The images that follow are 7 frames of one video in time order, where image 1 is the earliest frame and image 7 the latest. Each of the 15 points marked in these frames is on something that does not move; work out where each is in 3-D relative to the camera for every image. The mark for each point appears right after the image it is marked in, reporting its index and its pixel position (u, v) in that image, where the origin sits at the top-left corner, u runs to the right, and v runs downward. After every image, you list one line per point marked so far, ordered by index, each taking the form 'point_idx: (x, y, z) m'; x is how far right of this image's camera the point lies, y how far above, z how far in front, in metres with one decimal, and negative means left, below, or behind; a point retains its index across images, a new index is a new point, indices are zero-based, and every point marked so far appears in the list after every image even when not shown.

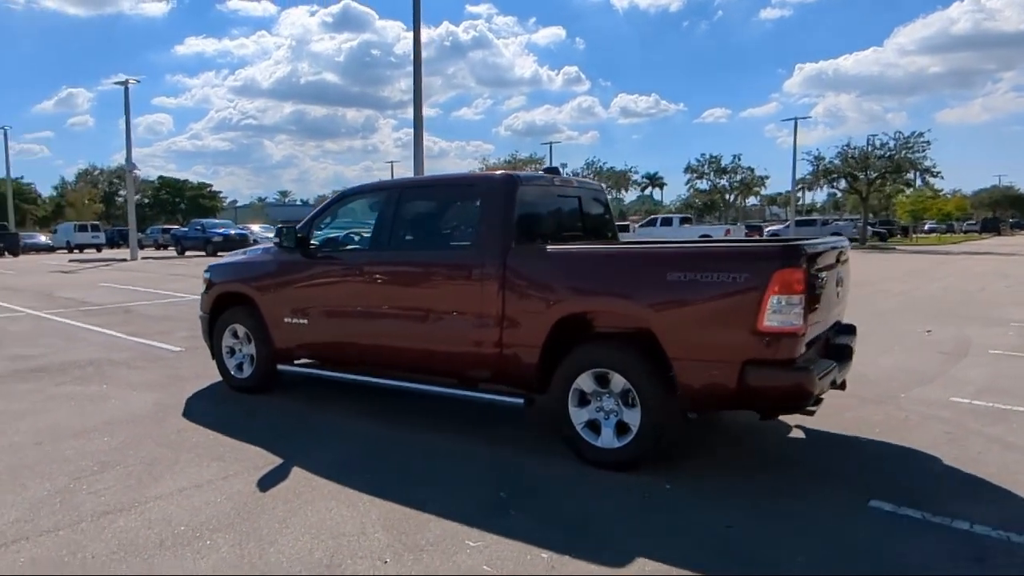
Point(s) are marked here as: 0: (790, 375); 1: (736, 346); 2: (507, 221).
0: (+1.7, -0.5, +4.2) m
1: (+1.4, -0.4, +4.3) m
2: (-0.1, +0.6, +5.5) m
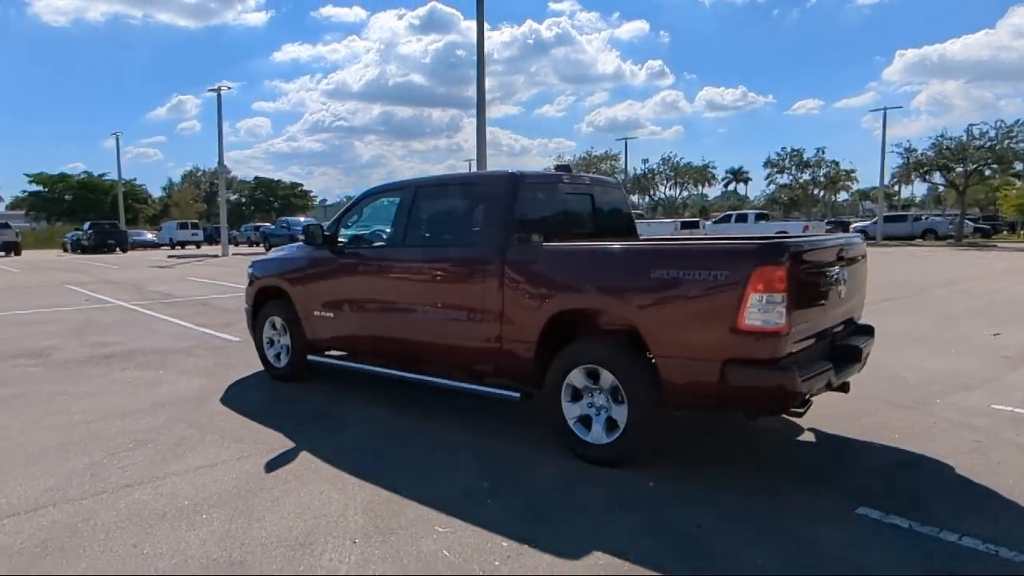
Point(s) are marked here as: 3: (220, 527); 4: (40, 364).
0: (+1.6, -0.5, +4.1) m
1: (+1.3, -0.3, +4.2) m
2: (-0.1, +0.6, +5.6) m
3: (-1.7, -1.4, +4.0) m
4: (-6.3, -1.0, +9.0) m
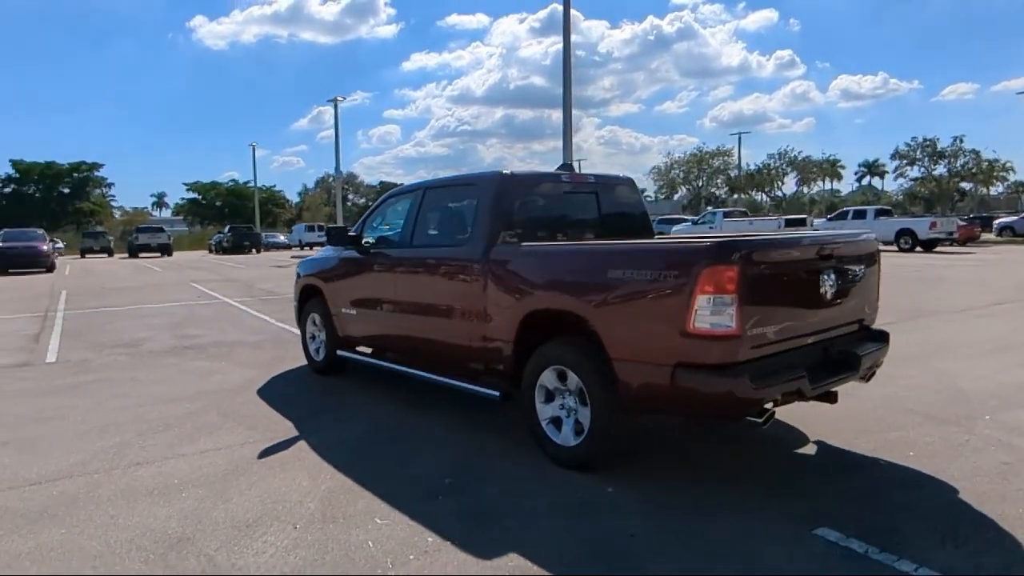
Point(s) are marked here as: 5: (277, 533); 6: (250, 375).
0: (+1.2, -0.5, +3.9) m
1: (+0.9, -0.3, +4.0) m
2: (-0.2, +0.6, +5.6) m
3: (-2.1, -1.4, +4.3) m
4: (-5.7, -1.0, +10.0) m
5: (-1.4, -1.4, +3.9) m
6: (-3.2, -1.1, +8.2) m
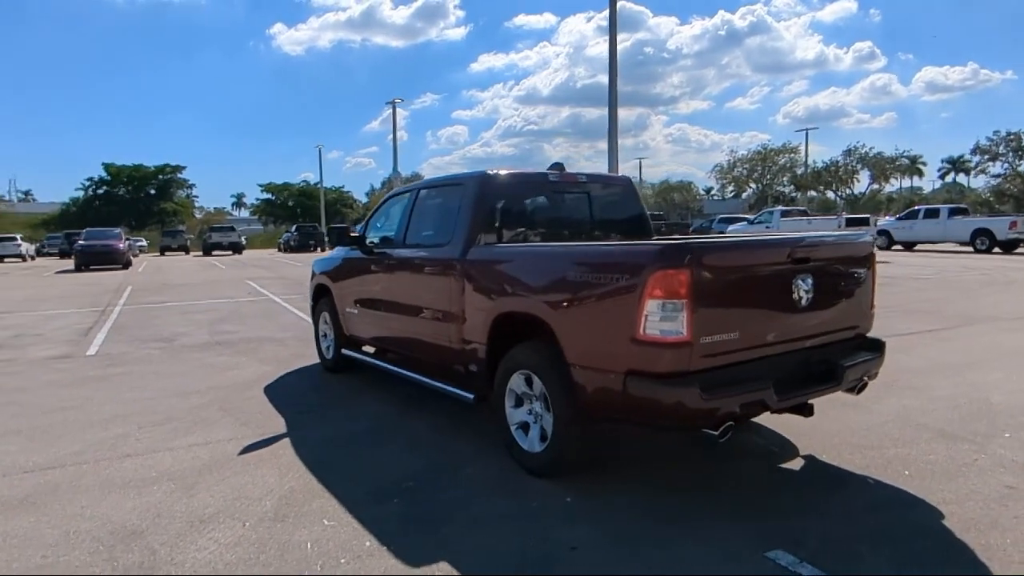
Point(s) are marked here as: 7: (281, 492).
0: (+0.9, -0.6, +3.7) m
1: (+0.6, -0.4, +3.9) m
2: (-0.3, +0.6, +5.6) m
3: (-2.3, -1.4, +4.5) m
4: (-5.4, -0.9, +10.5) m
5: (-1.7, -1.4, +3.9) m
6: (-3.1, -1.0, +8.4) m
7: (-1.5, -1.4, +4.5) m
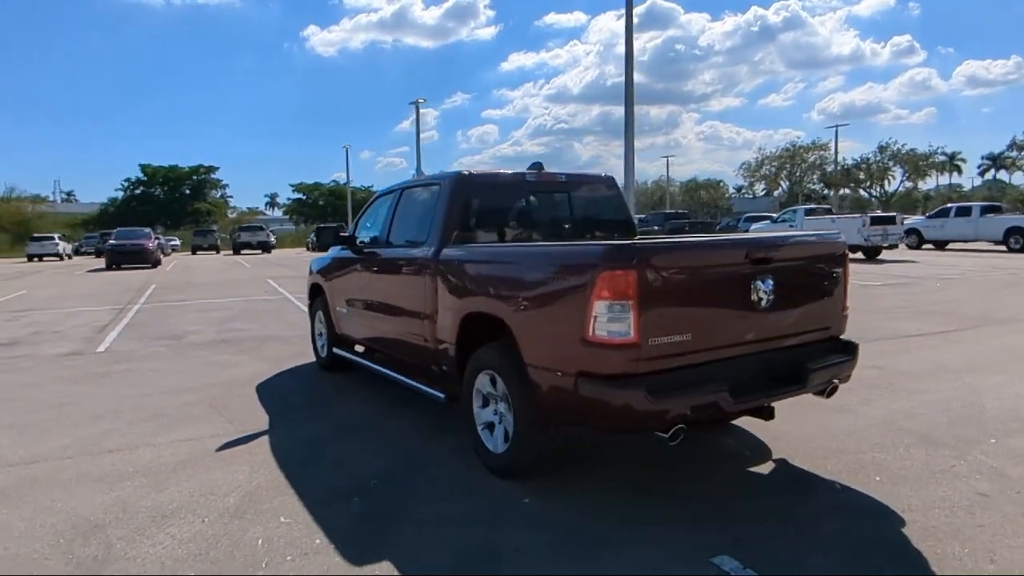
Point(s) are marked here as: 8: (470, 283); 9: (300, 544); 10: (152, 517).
0: (+0.6, -0.6, +3.6) m
1: (+0.3, -0.4, +3.8) m
2: (-0.5, +0.6, +5.6) m
3: (-2.6, -1.4, +4.5) m
4: (-5.4, -0.9, +10.7) m
5: (-2.0, -1.4, +4.0) m
6: (-3.2, -1.0, +8.6) m
7: (-1.8, -1.4, +4.6) m
8: (-0.3, 0.0, +4.8) m
9: (-1.2, -1.4, +3.7) m
10: (-2.2, -1.4, +4.2) m
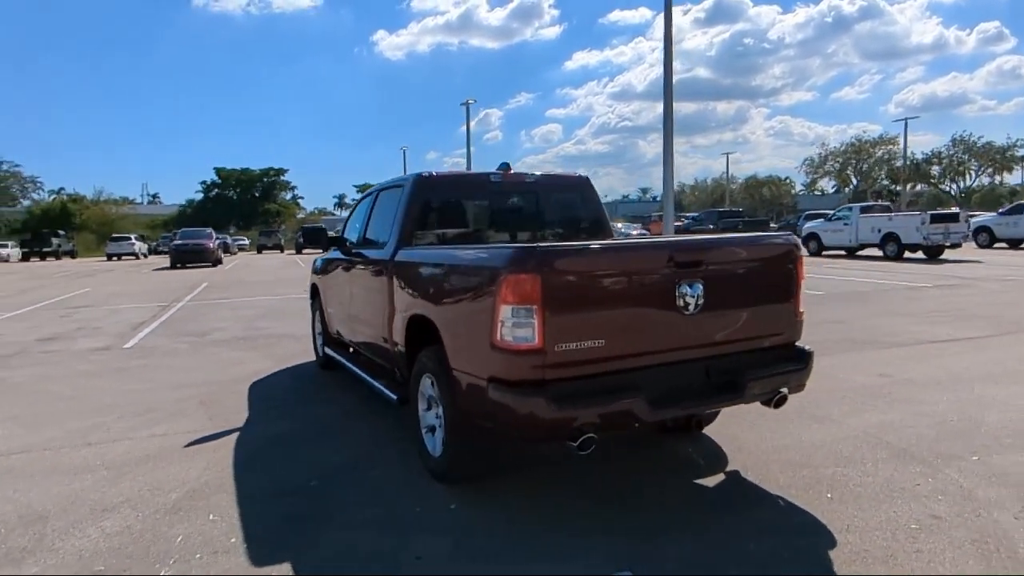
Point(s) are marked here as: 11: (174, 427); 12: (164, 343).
0: (+0.1, -0.6, +3.5) m
1: (-0.2, -0.4, +3.7) m
2: (-0.8, +0.6, +5.5) m
3: (-3.0, -1.4, +4.7) m
4: (-5.2, -0.9, +11.1) m
5: (-2.4, -1.4, +4.1) m
6: (-3.2, -1.0, +8.8) m
7: (-2.2, -1.4, +4.7) m
8: (-0.7, 0.0, +4.7) m
9: (-1.7, -1.4, +3.8) m
10: (-2.7, -1.4, +4.3) m
11: (-3.1, -1.3, +6.2) m
12: (-5.7, -0.9, +11.0) m
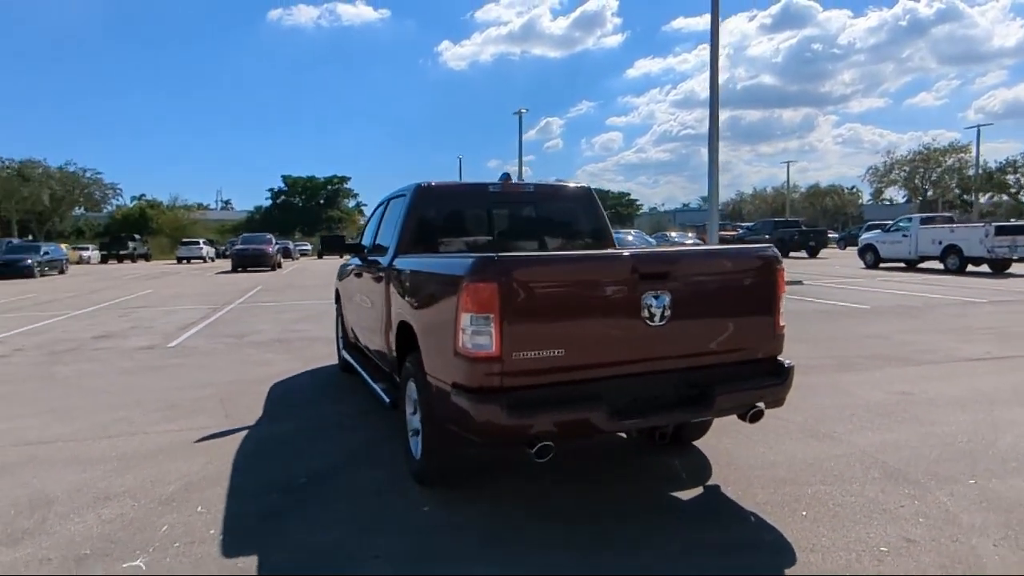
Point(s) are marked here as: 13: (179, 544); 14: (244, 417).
0: (-0.2, -0.6, +3.6) m
1: (-0.4, -0.4, +3.8) m
2: (-0.9, +0.5, +5.7) m
3: (-3.1, -1.4, +5.1) m
4: (-4.8, -0.9, +11.6) m
5: (-2.6, -1.4, +4.4) m
6: (-3.0, -1.1, +9.1) m
7: (-2.3, -1.4, +4.9) m
8: (-0.8, 0.0, +4.9) m
9: (-1.9, -1.4, +4.0) m
10: (-2.8, -1.4, +4.6) m
11: (-3.1, -1.3, +6.5) m
12: (-5.3, -1.0, +11.6) m
13: (-1.9, -1.5, +3.9) m
14: (-2.6, -1.3, +6.6) m
